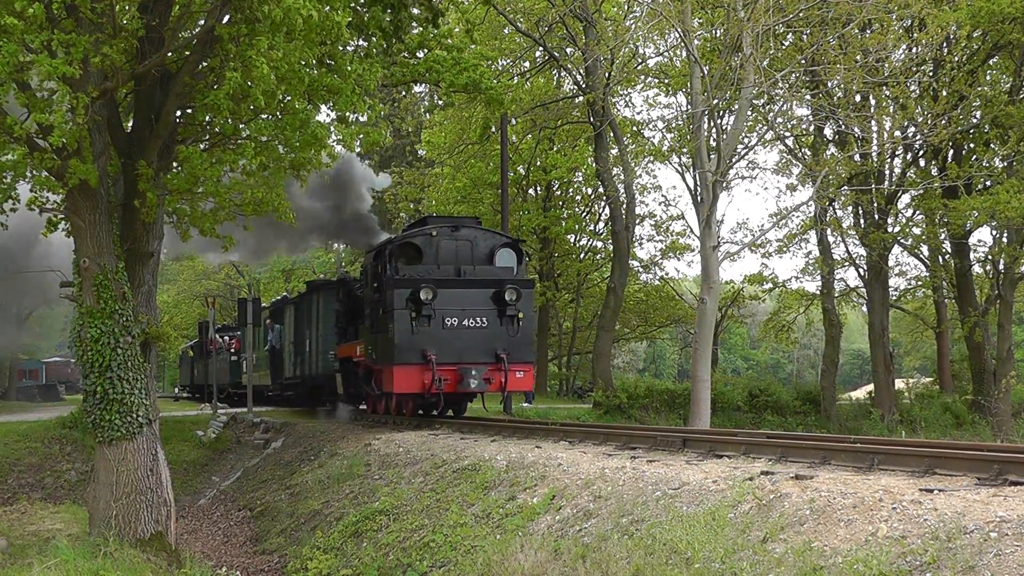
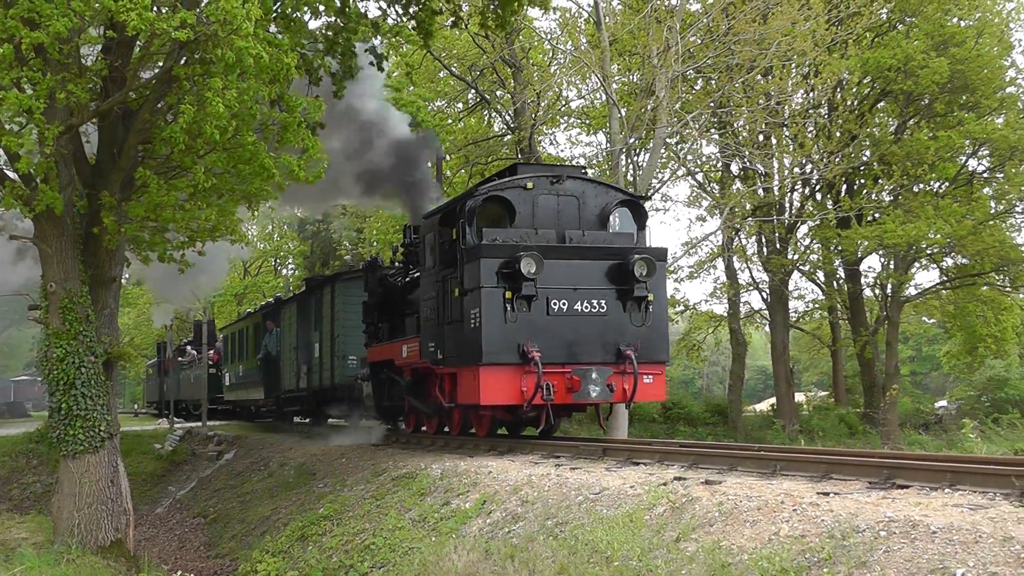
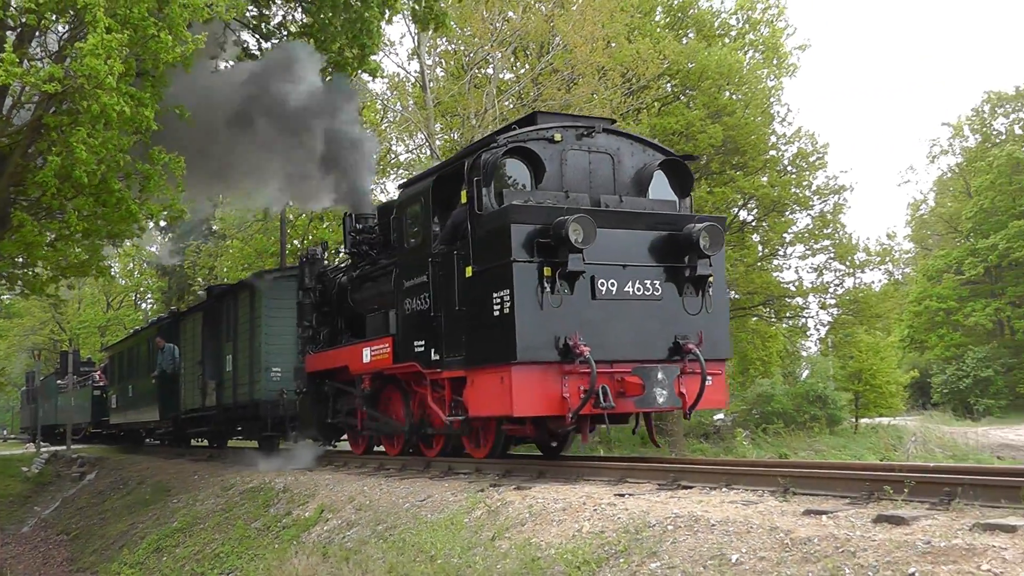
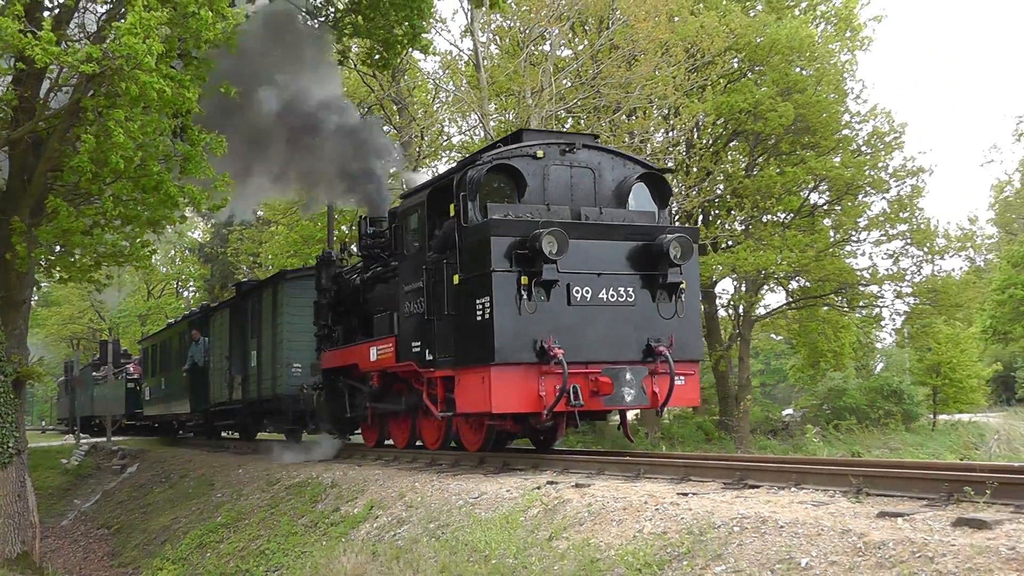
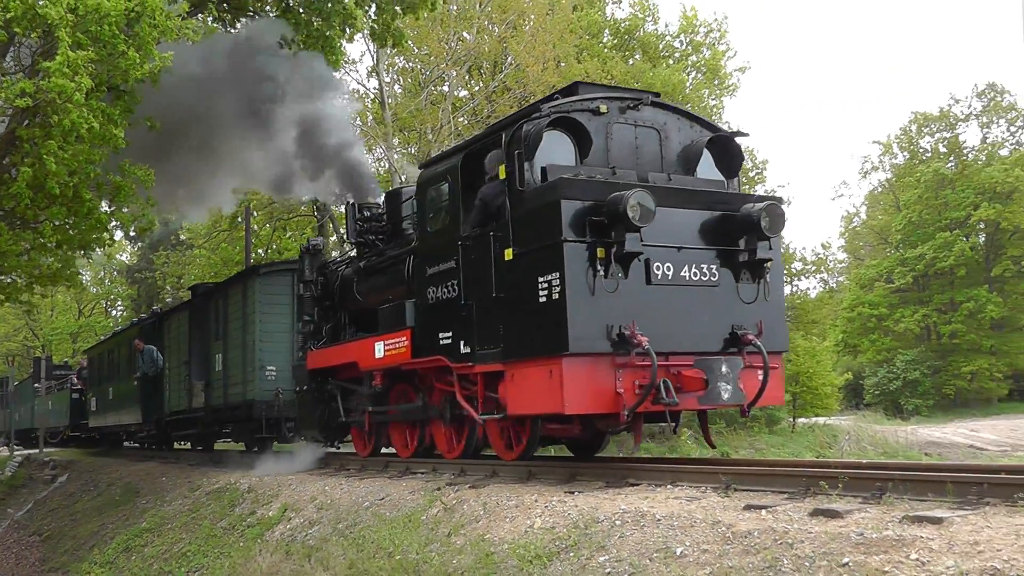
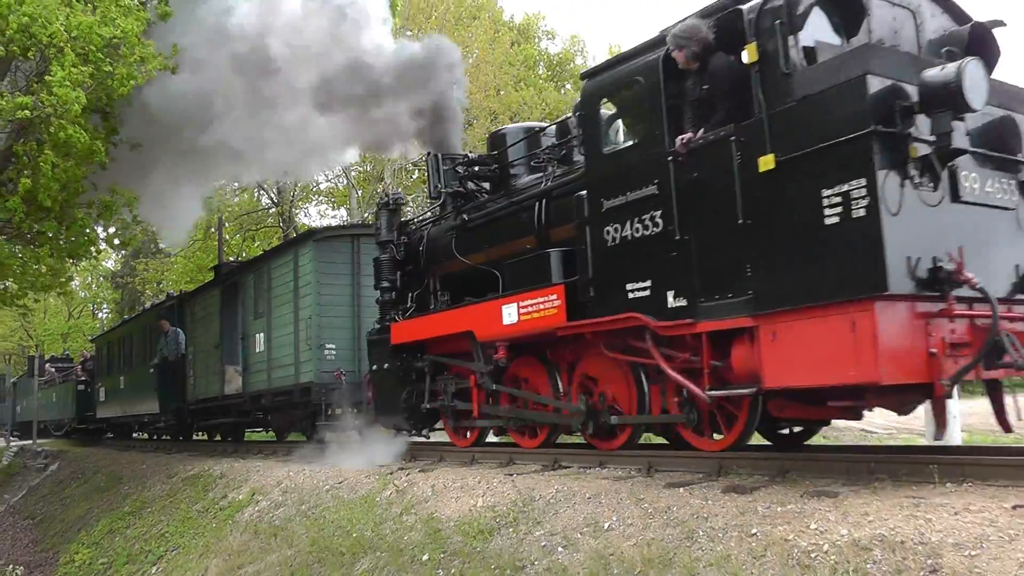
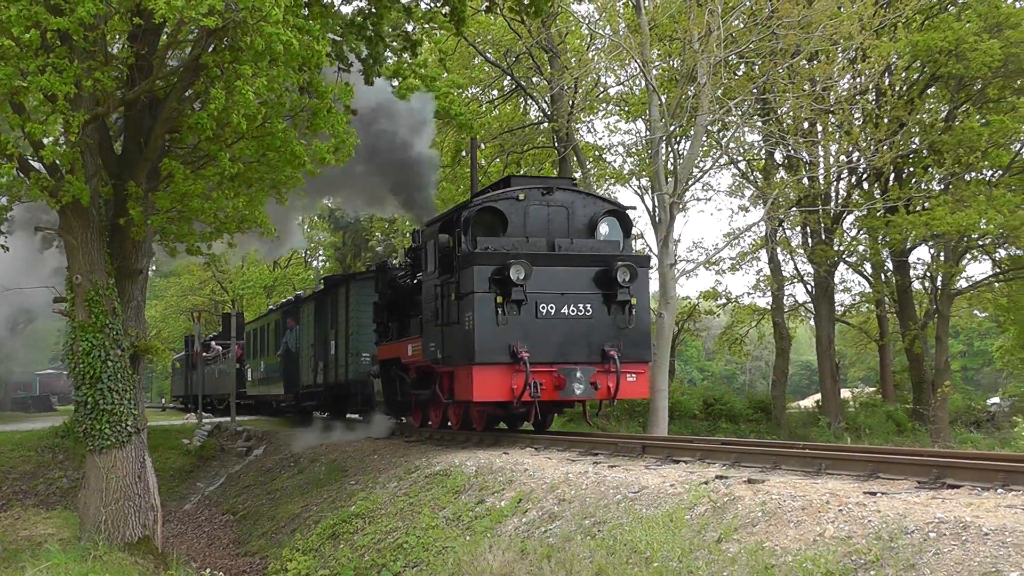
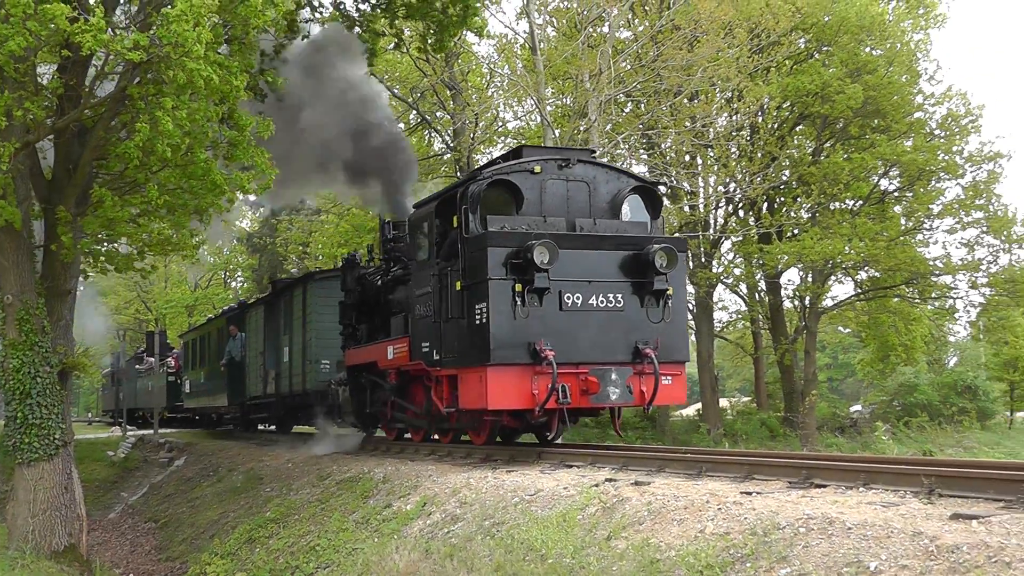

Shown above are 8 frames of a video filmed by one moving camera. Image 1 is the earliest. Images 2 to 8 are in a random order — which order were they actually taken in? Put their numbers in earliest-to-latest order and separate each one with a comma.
7, 2, 8, 4, 3, 5, 6
